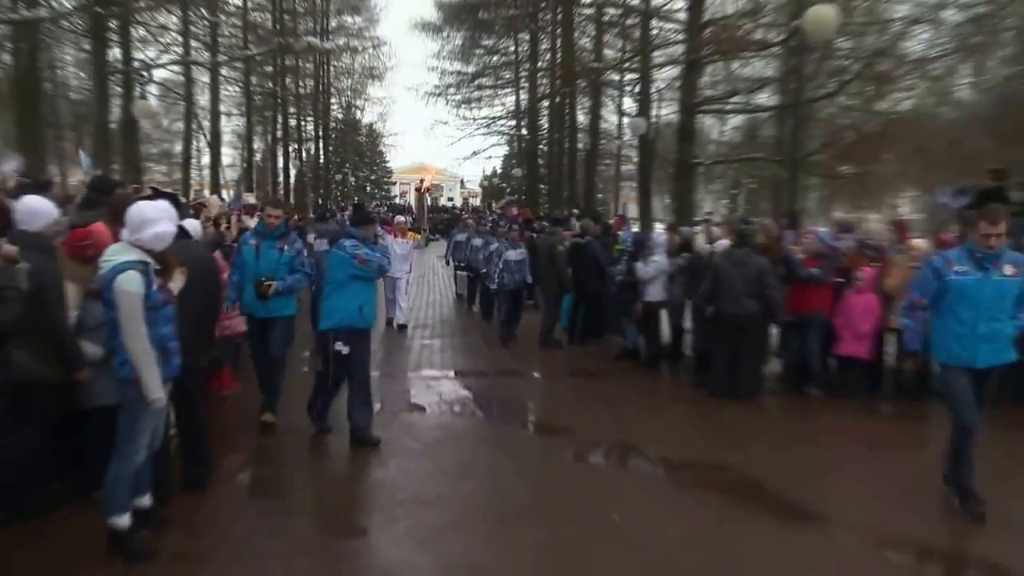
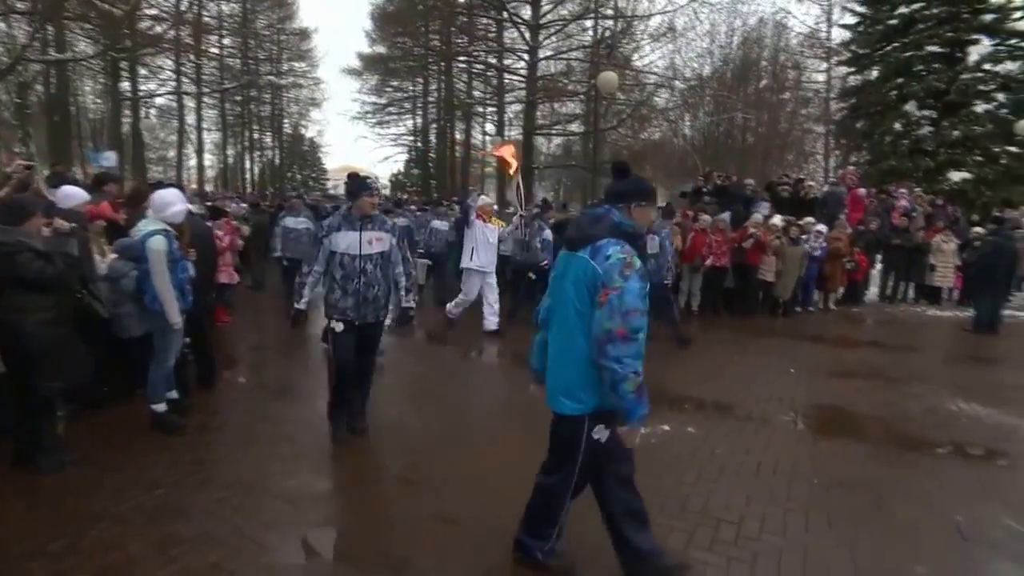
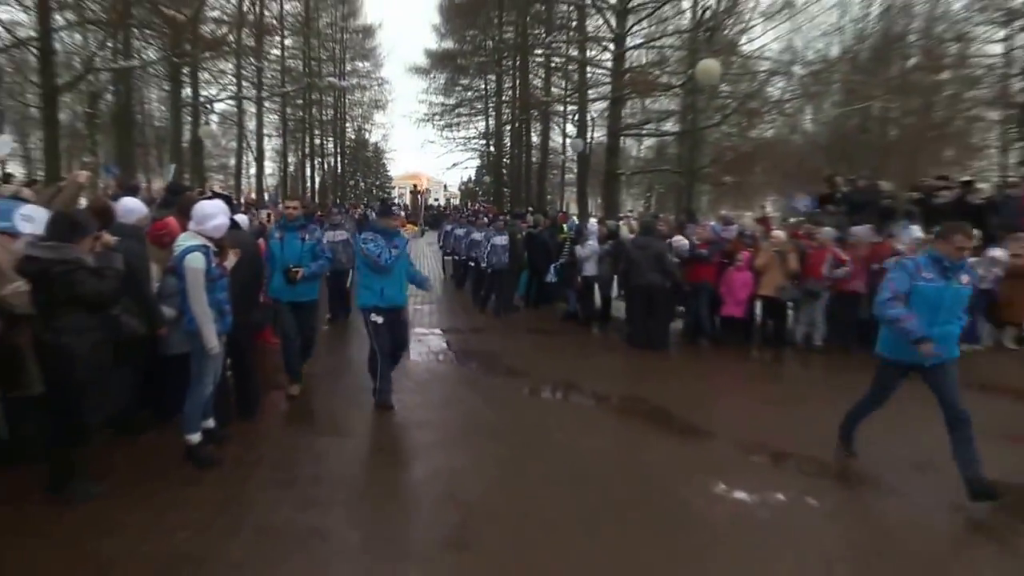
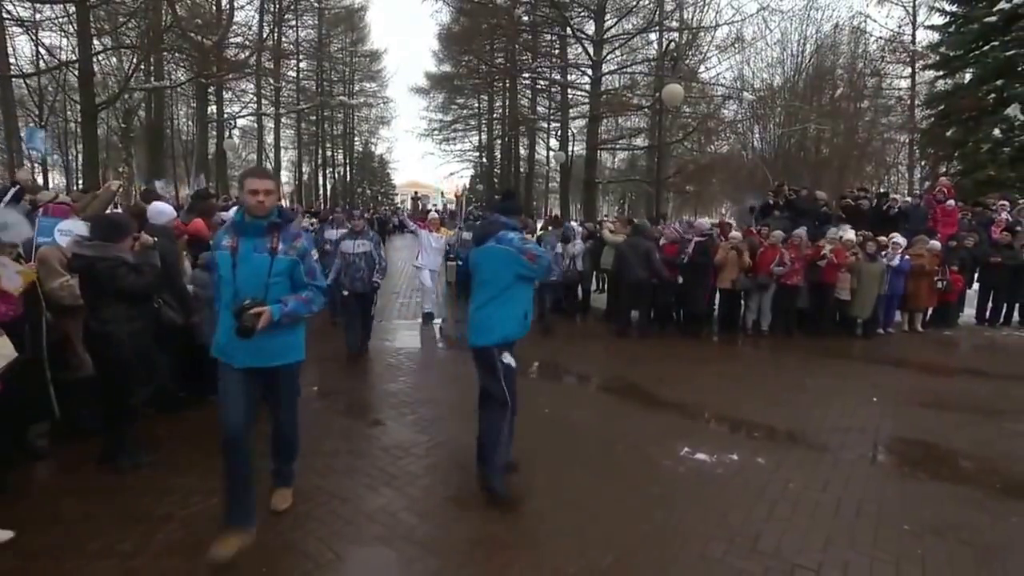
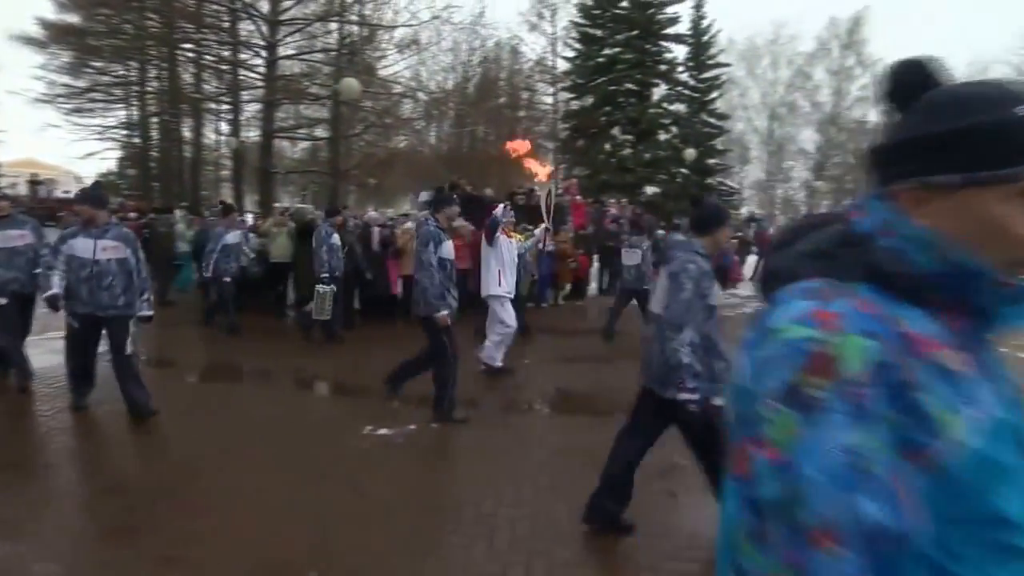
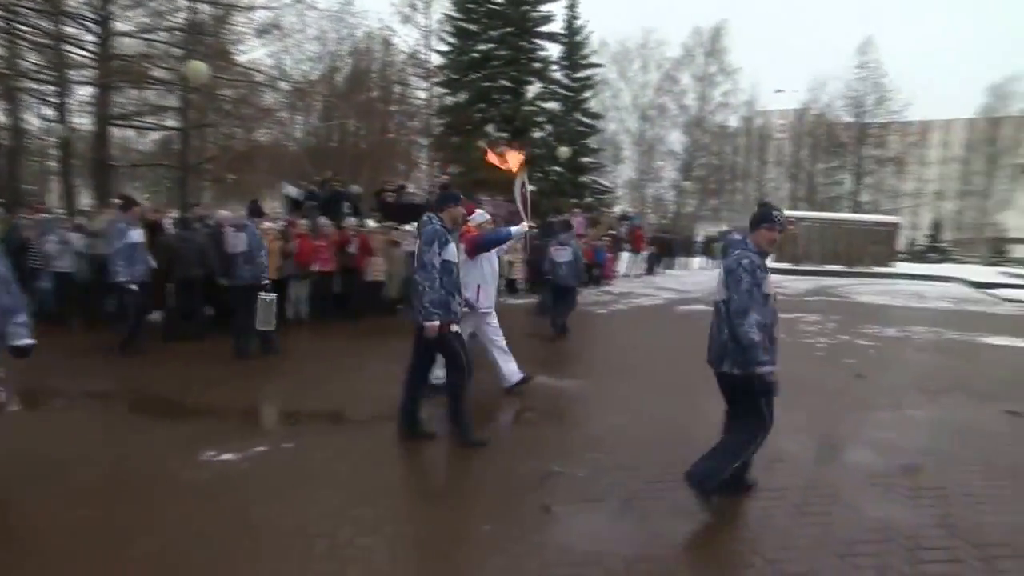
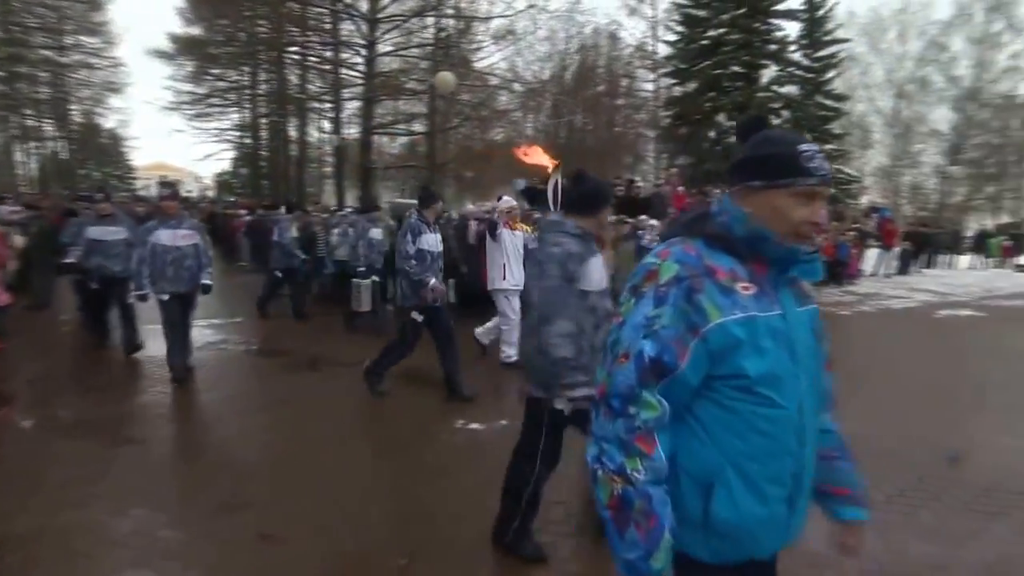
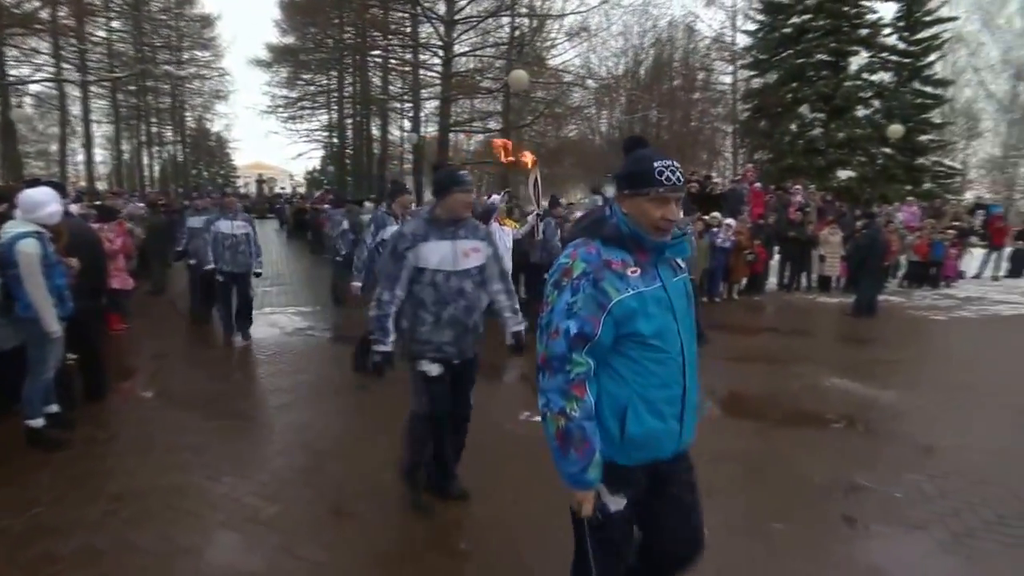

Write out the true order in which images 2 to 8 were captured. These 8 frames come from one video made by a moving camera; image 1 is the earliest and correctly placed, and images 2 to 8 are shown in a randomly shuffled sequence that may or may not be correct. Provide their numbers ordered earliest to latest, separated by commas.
3, 4, 2, 8, 7, 5, 6
